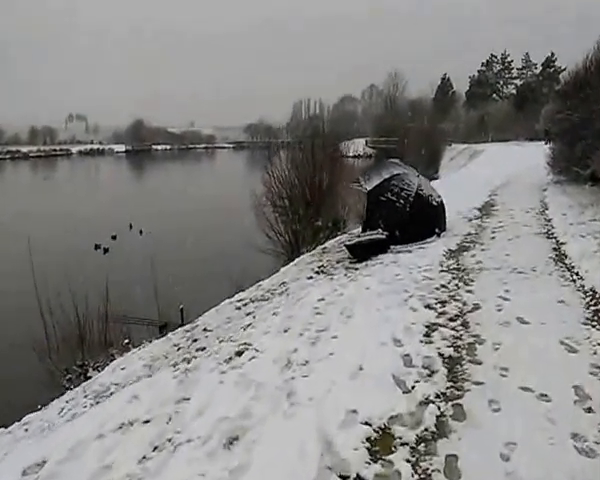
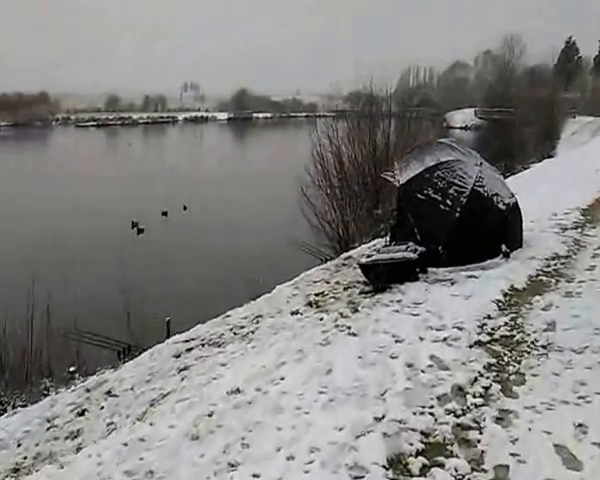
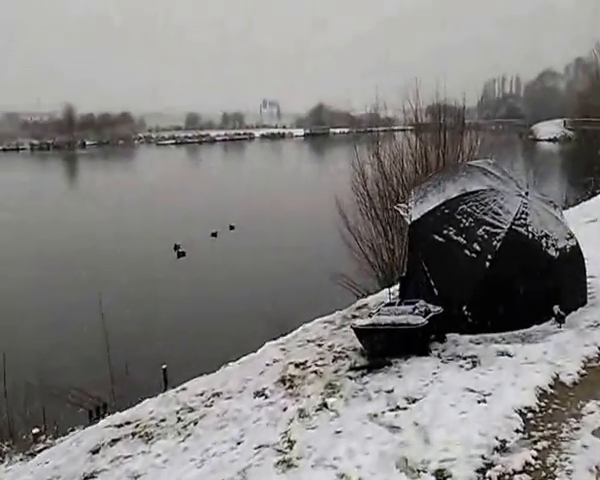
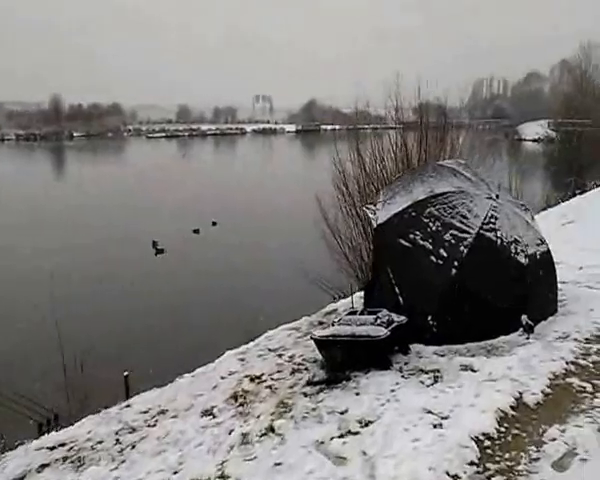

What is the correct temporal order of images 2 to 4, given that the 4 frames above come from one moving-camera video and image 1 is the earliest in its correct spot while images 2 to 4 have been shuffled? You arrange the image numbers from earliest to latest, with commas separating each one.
2, 3, 4
